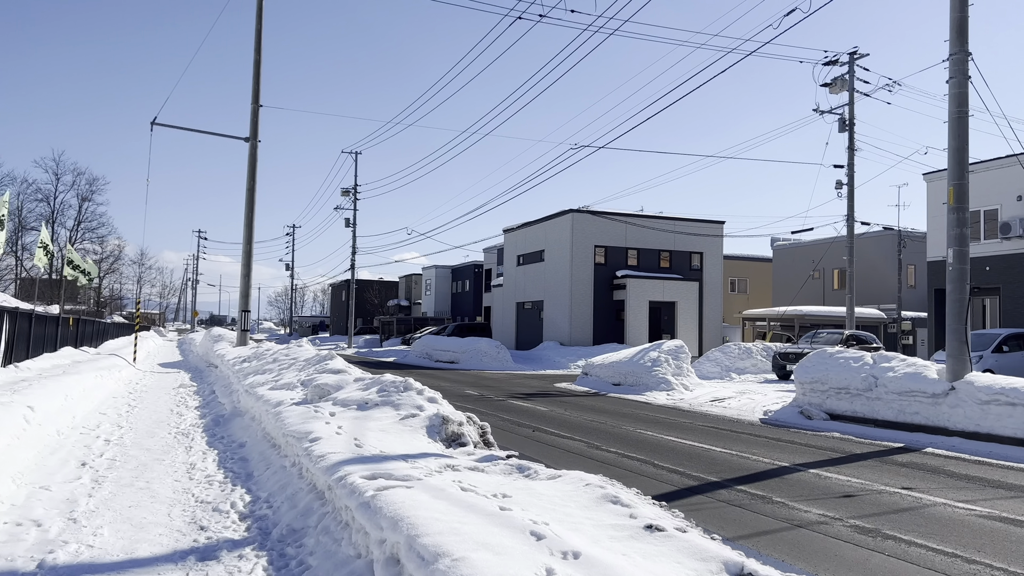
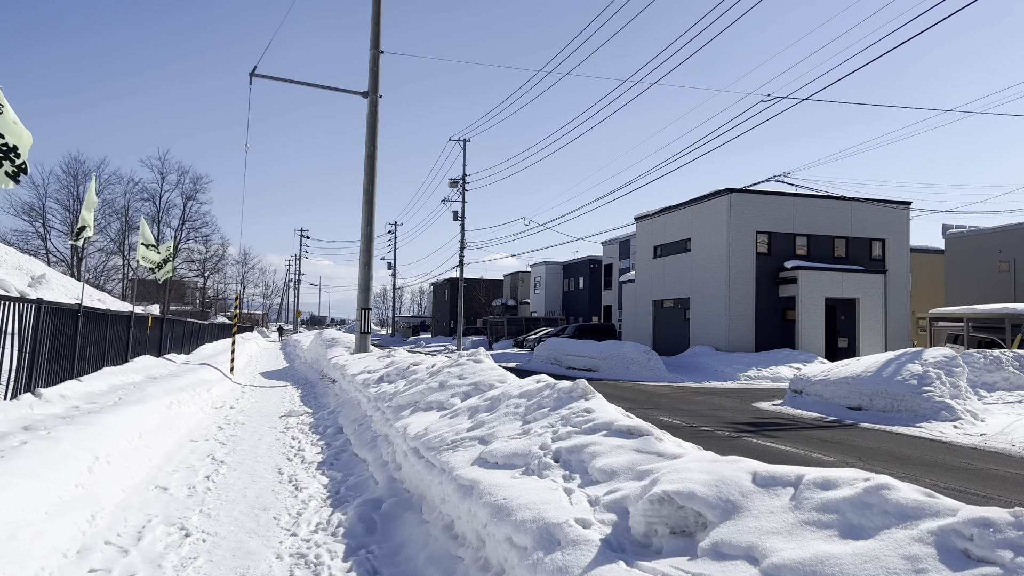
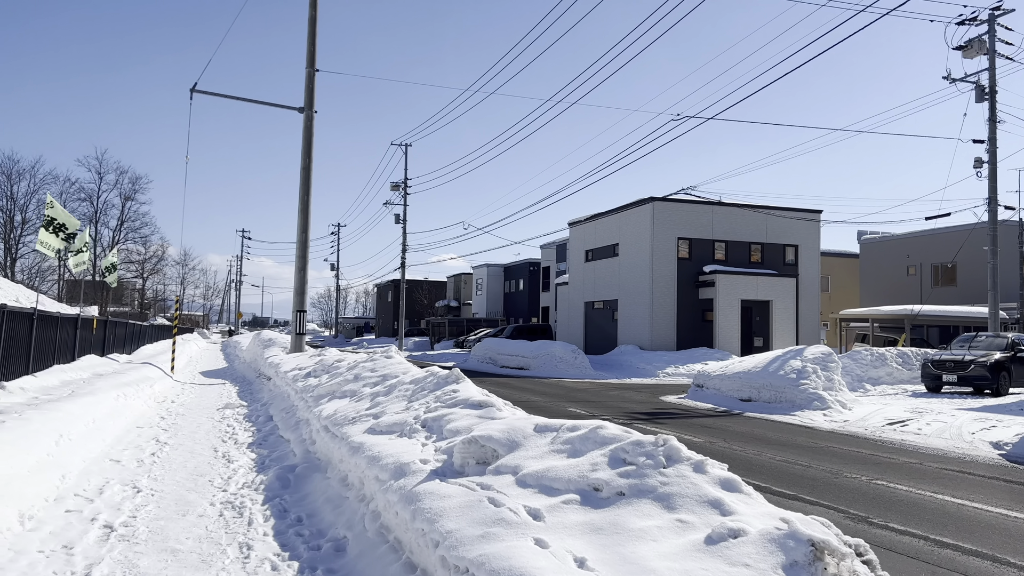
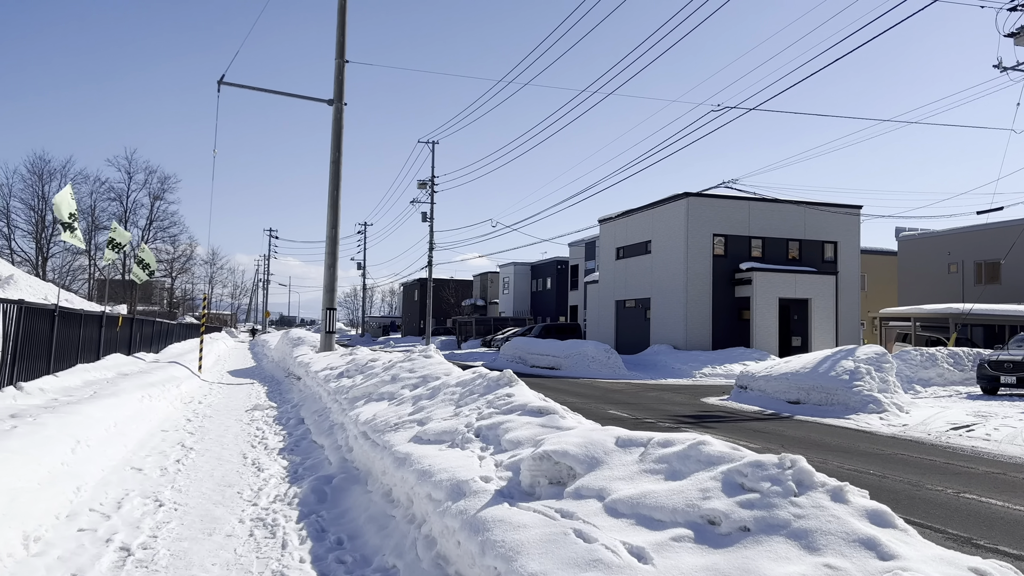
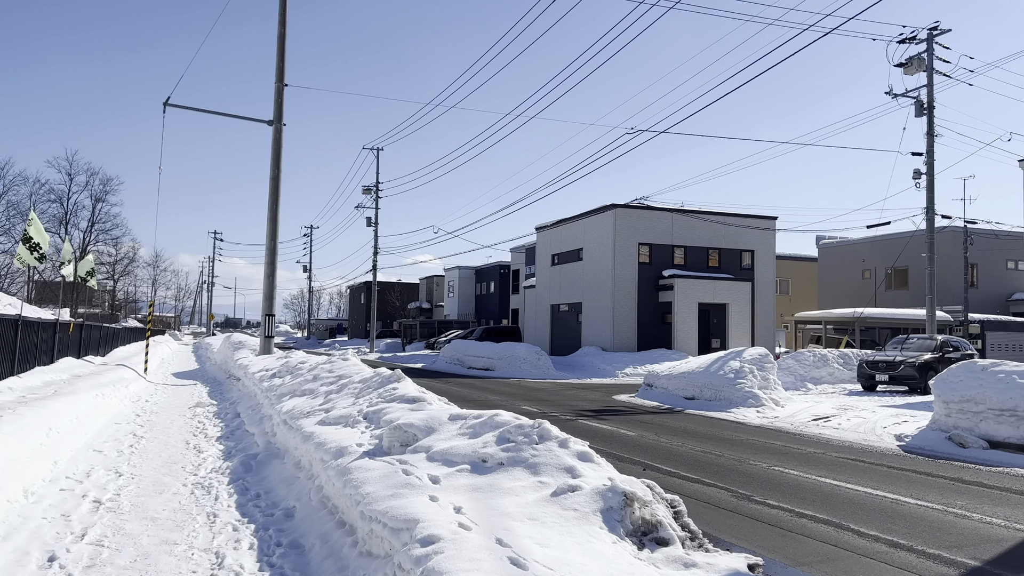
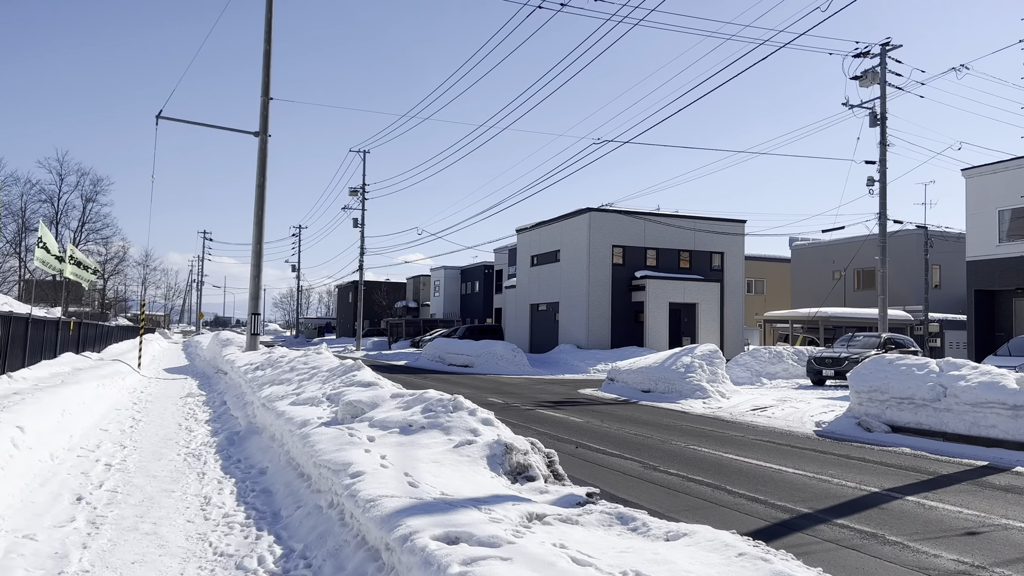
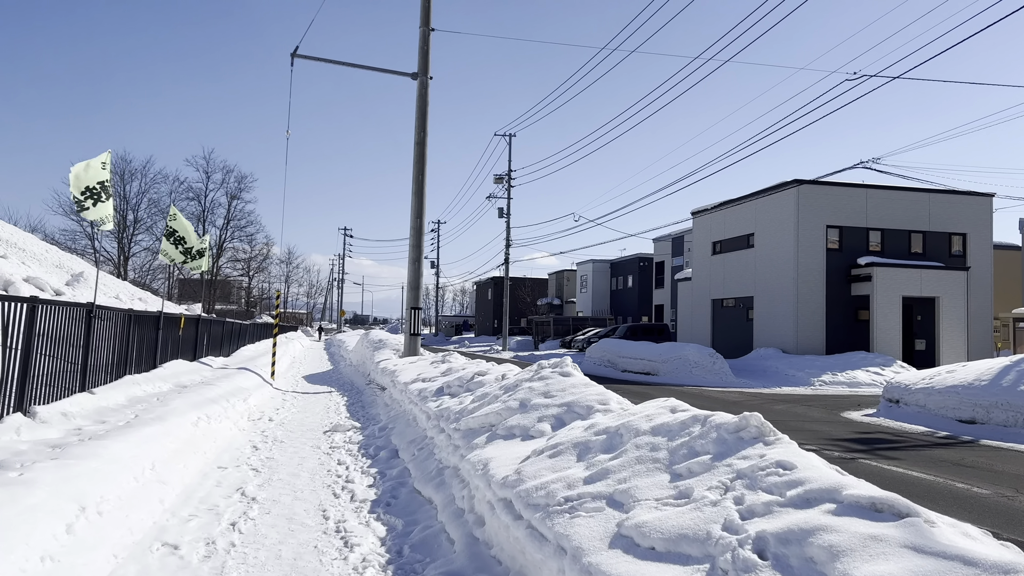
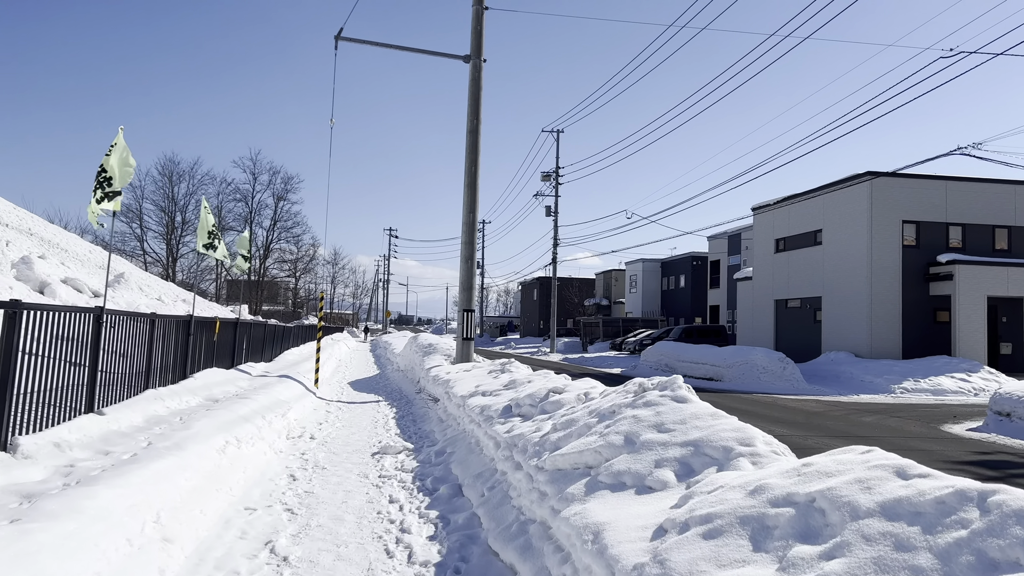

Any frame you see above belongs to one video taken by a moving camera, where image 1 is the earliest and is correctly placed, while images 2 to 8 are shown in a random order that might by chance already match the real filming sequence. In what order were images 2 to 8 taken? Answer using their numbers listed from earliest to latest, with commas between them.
6, 5, 3, 4, 2, 7, 8
